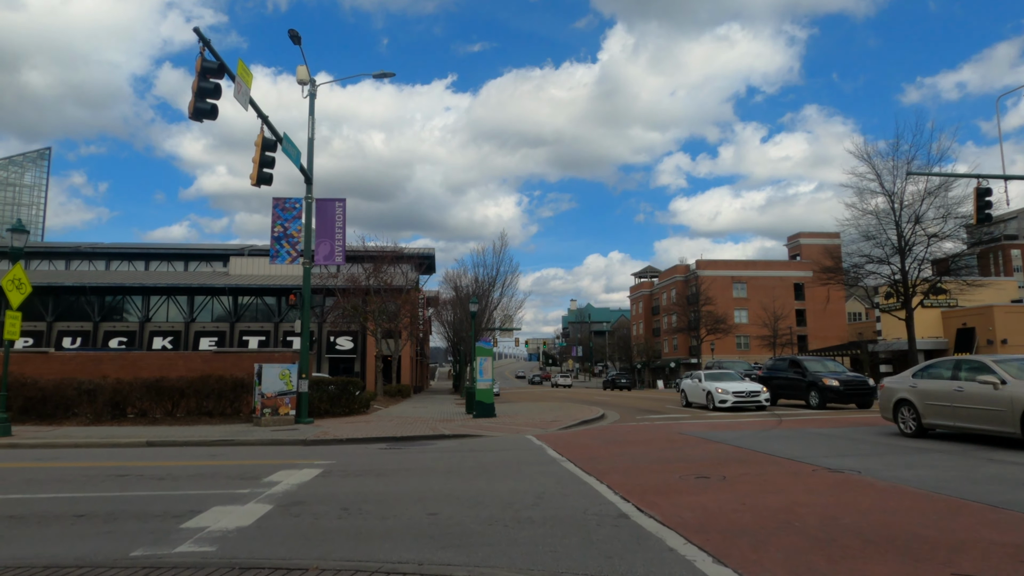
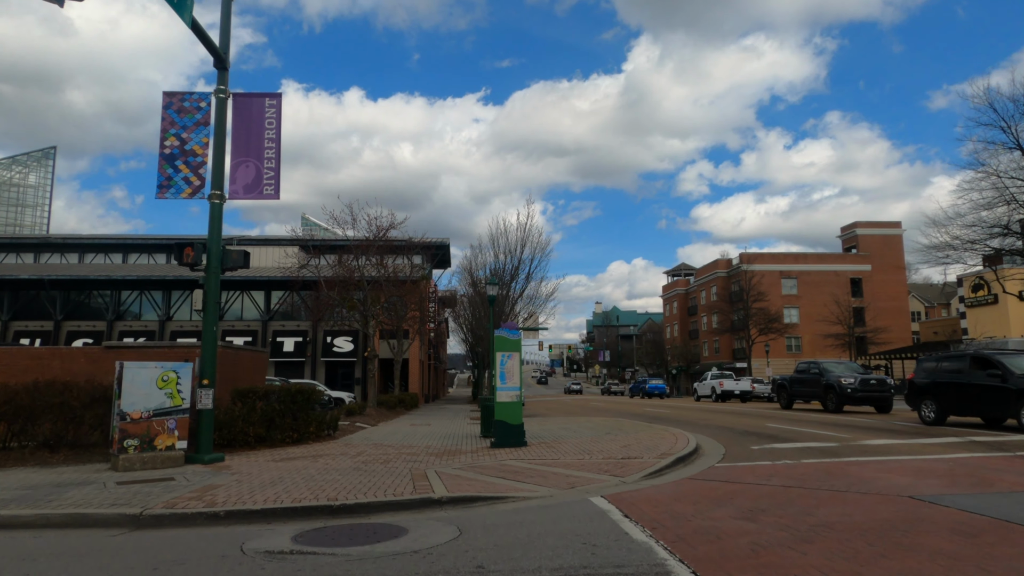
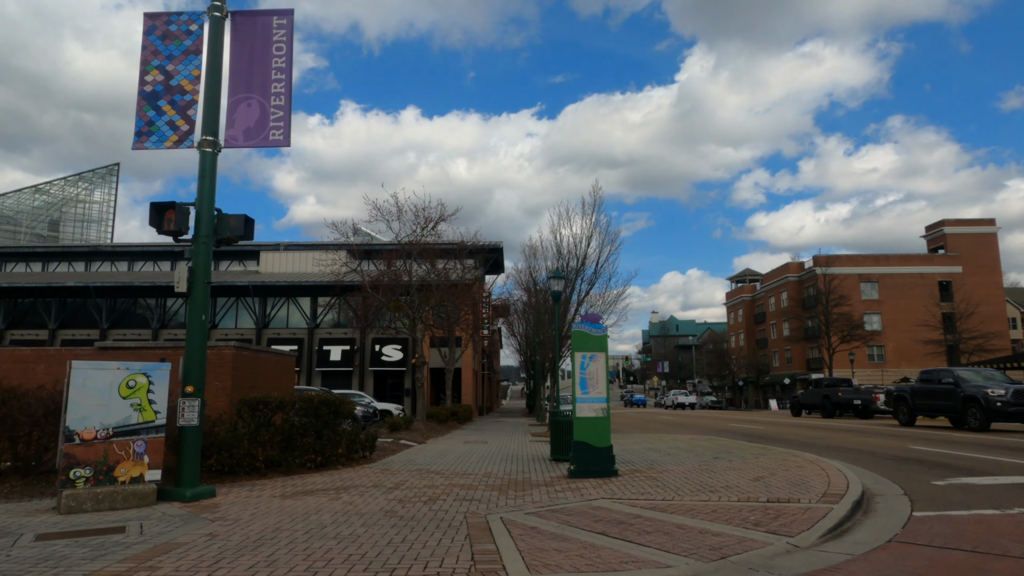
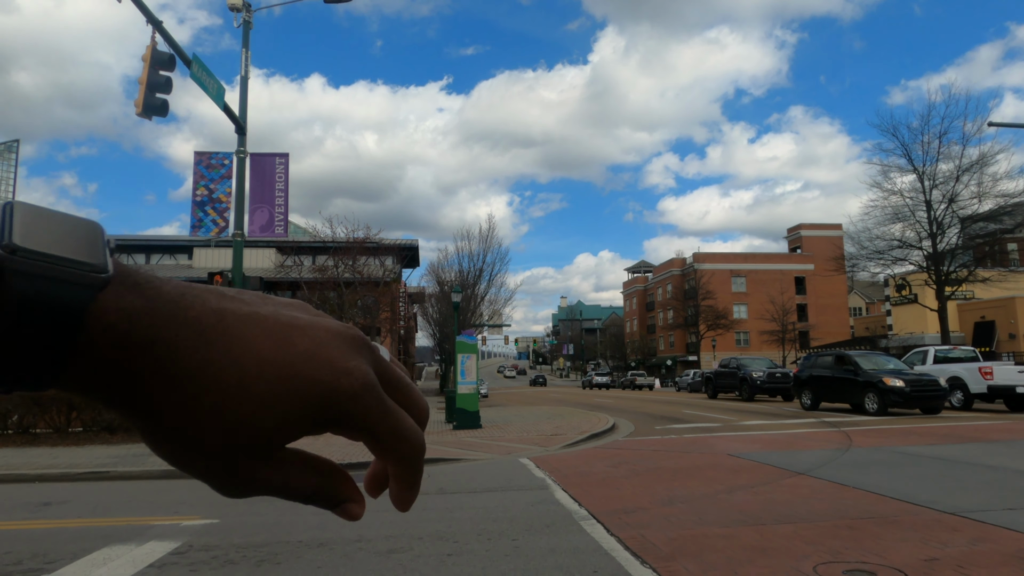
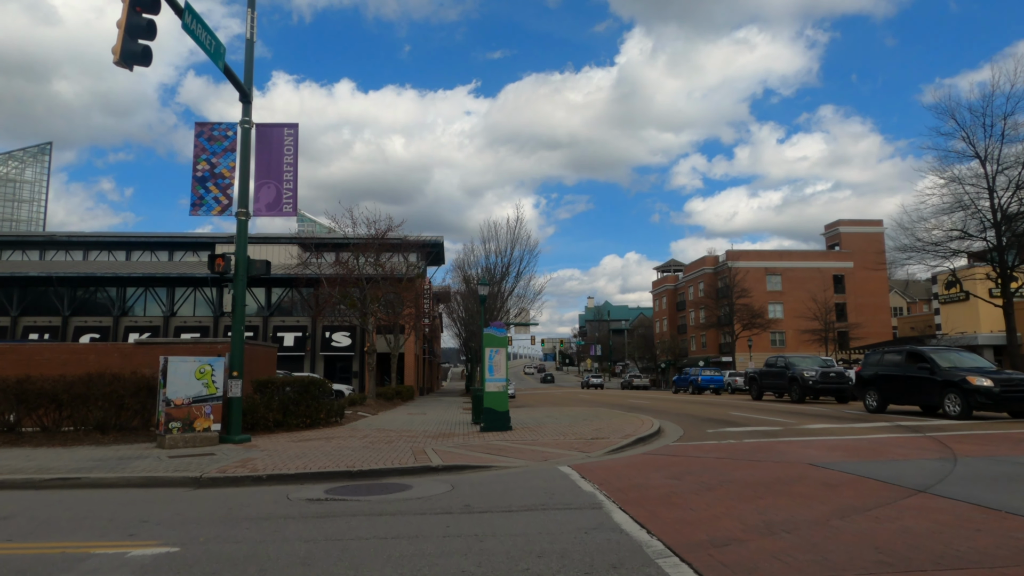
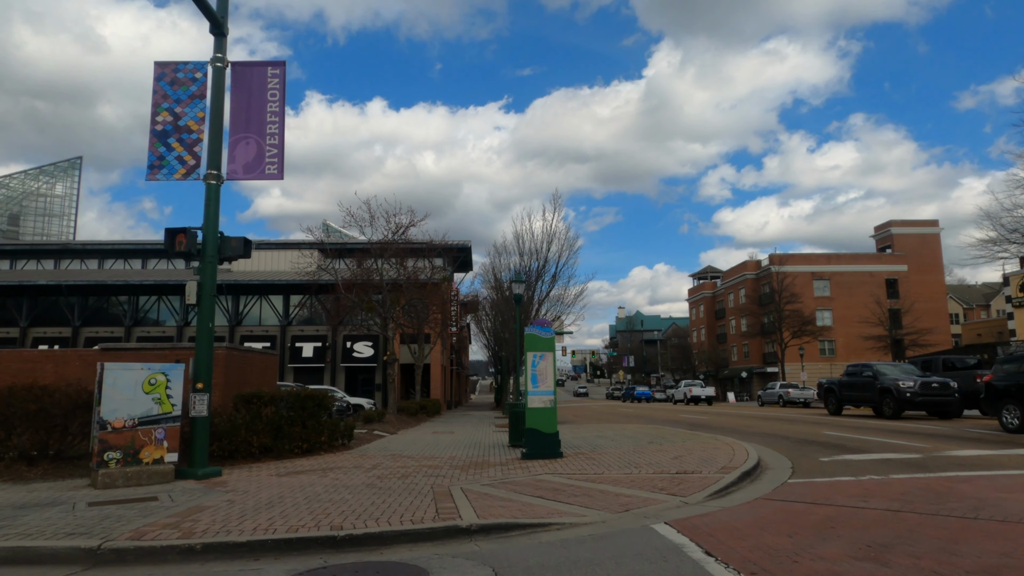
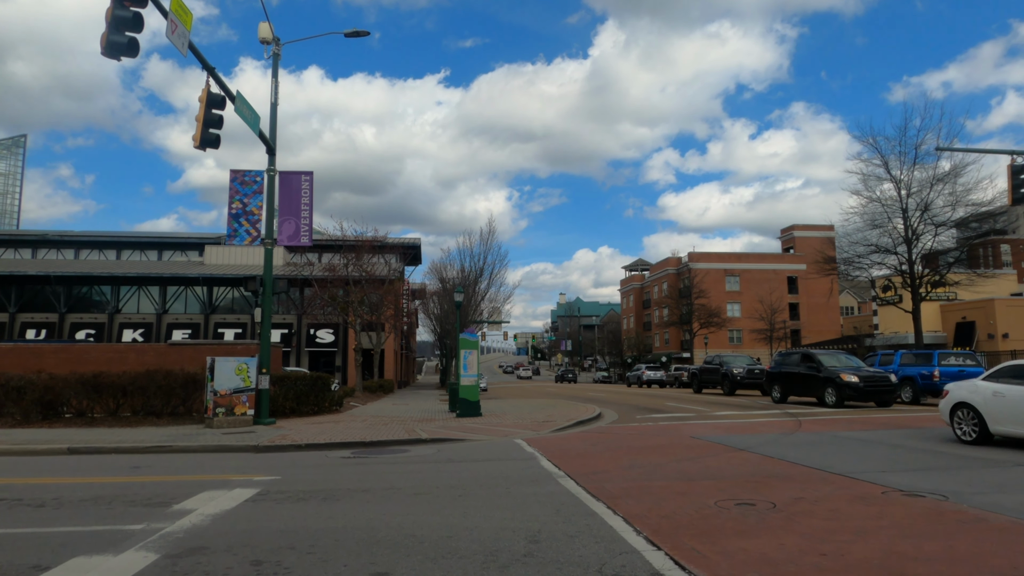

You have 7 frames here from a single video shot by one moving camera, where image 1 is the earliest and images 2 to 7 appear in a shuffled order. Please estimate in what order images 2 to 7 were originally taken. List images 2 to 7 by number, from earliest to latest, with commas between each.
7, 4, 5, 2, 6, 3
